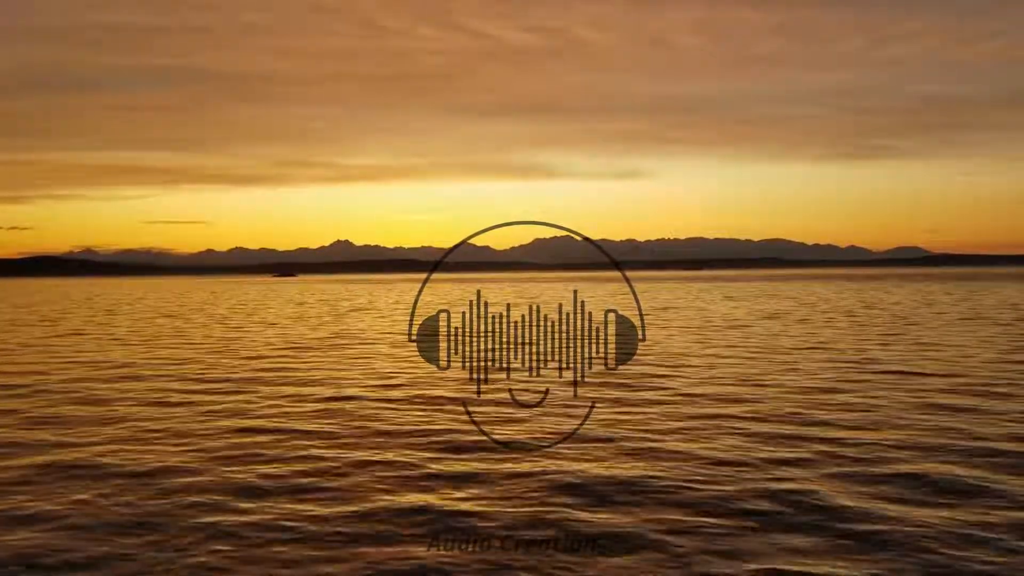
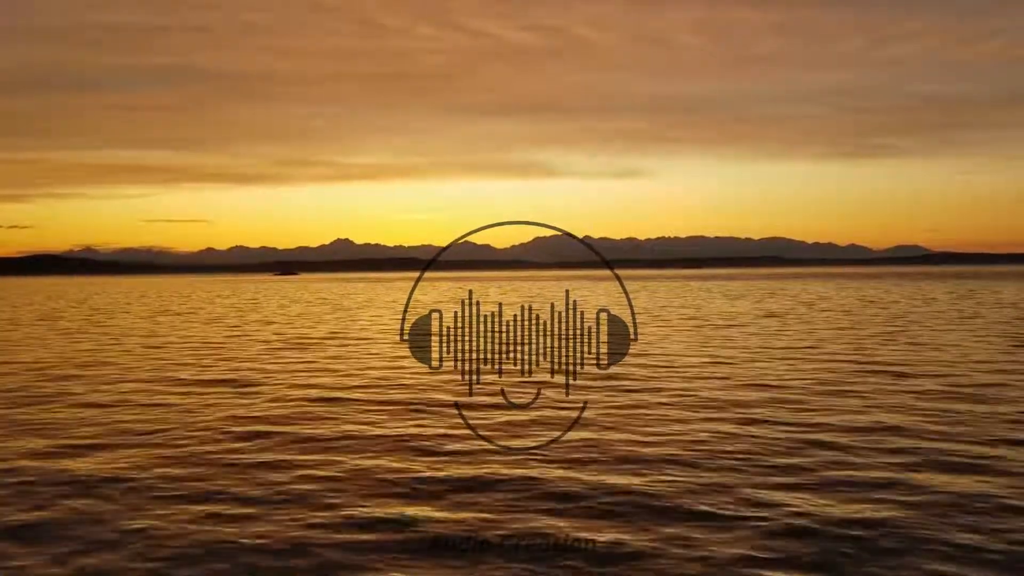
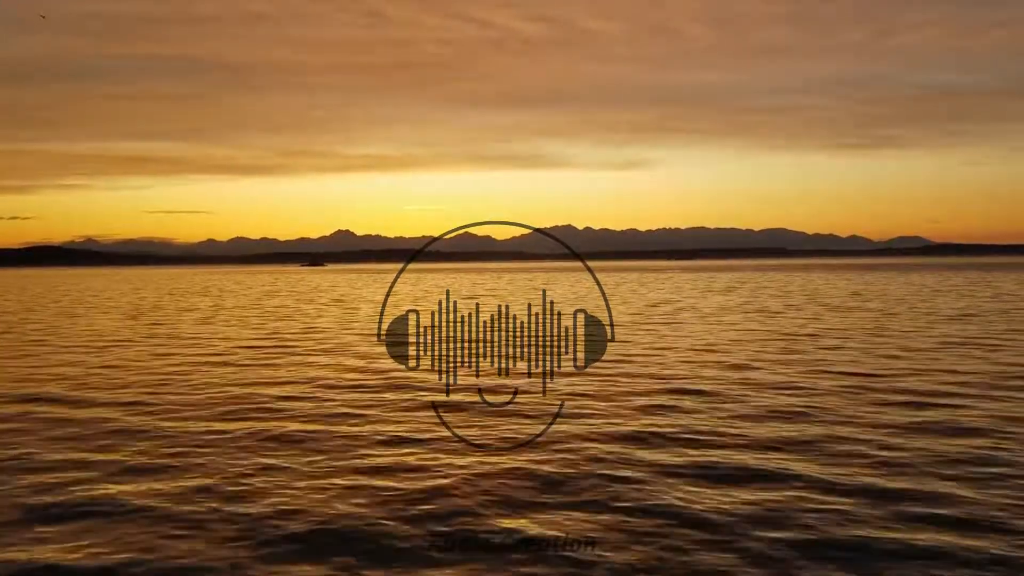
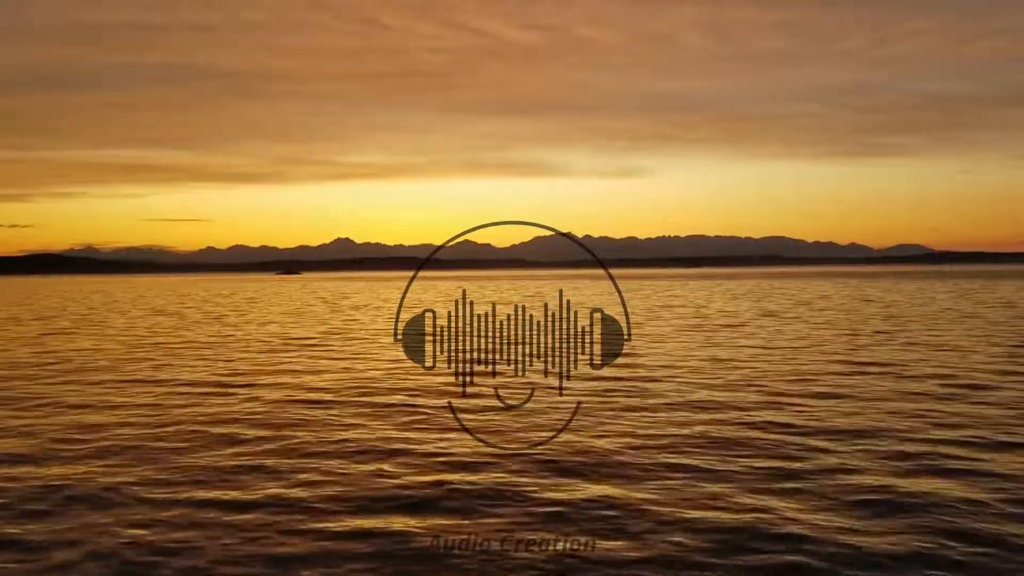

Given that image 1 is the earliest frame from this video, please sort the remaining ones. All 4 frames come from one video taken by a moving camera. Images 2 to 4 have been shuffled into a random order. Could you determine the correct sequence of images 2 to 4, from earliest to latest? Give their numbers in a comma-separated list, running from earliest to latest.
2, 4, 3
